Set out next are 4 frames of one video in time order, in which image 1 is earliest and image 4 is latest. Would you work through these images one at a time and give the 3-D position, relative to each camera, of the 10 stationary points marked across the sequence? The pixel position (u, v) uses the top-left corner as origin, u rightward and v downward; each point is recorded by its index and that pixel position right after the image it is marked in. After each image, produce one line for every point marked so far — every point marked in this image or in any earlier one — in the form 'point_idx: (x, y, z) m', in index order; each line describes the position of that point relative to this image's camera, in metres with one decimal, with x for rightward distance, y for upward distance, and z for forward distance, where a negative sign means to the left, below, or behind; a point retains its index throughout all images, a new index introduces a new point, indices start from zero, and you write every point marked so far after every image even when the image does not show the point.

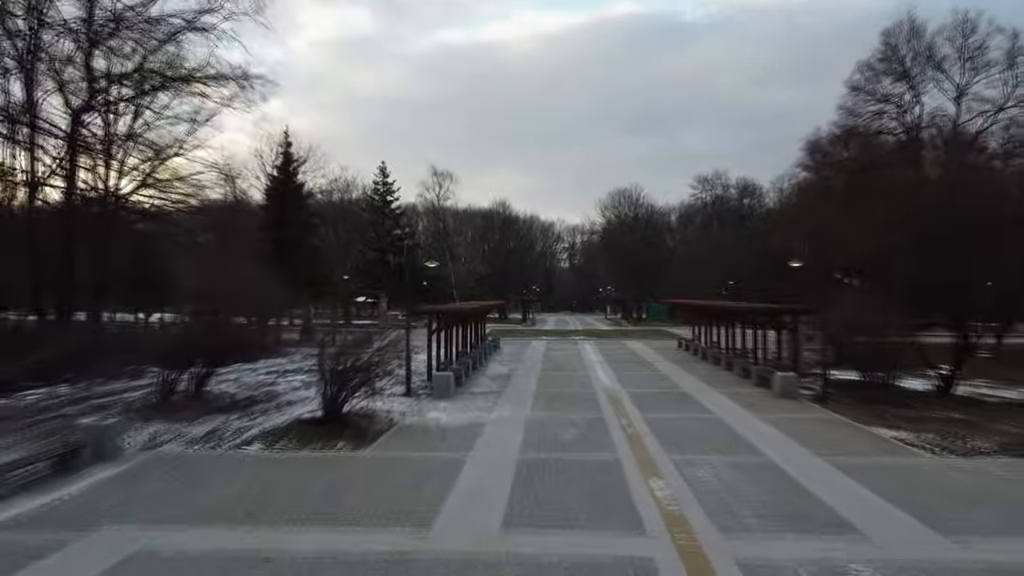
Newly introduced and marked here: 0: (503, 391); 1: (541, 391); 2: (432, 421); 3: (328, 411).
0: (-0.2, -1.8, +14.8) m
1: (+0.5, -1.9, +15.0) m
2: (-1.1, -1.8, +11.4) m
3: (-2.5, -1.6, +11.2) m
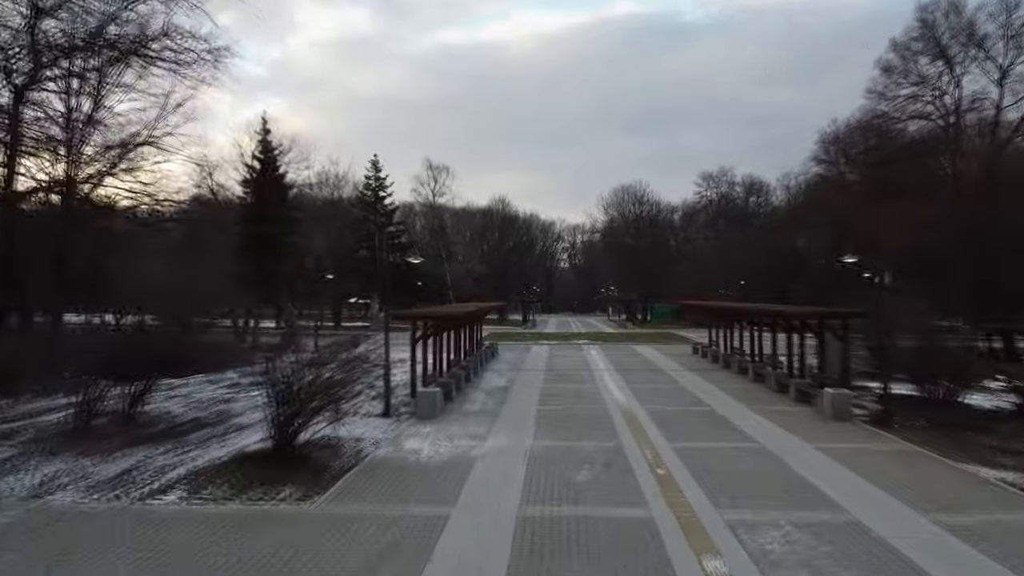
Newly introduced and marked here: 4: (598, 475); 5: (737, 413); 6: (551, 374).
0: (-0.2, -1.8, +12.5) m
1: (+0.5, -1.9, +12.8) m
2: (-1.1, -1.8, +9.2) m
3: (-2.5, -1.6, +9.0) m
4: (+0.9, -1.9, +8.4) m
5: (+3.4, -1.9, +12.7) m
6: (+0.8, -1.9, +18.6) m
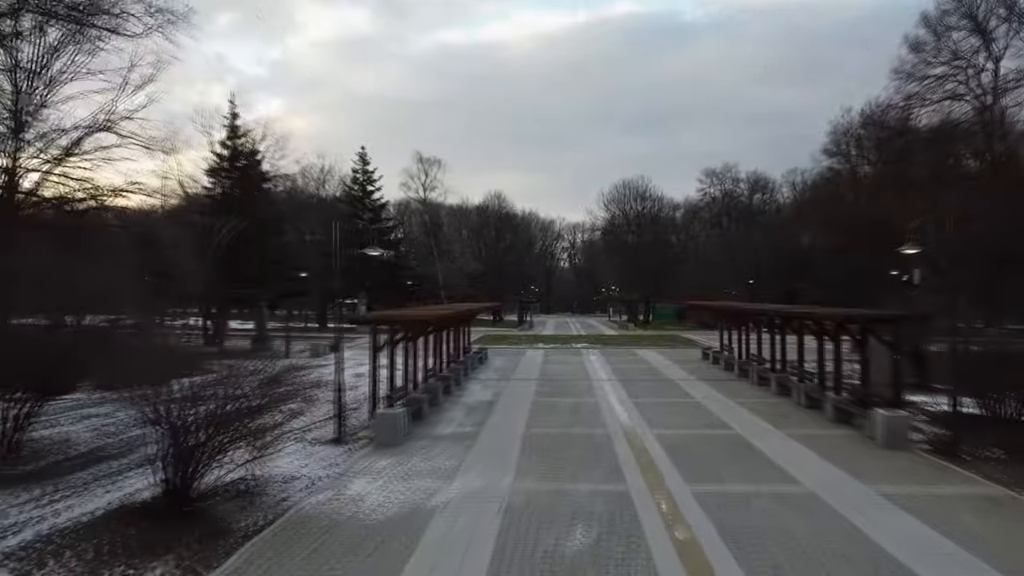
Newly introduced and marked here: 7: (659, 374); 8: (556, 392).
0: (-0.4, -1.8, +10.3) m
1: (+0.3, -1.8, +10.6) m
2: (-1.3, -1.8, +7.0) m
3: (-2.7, -1.6, +6.8) m
4: (+0.6, -1.8, +6.3) m
5: (+3.2, -1.8, +10.5) m
6: (+0.6, -1.9, +16.4) m
7: (+3.2, -1.9, +18.2) m
8: (+0.8, -1.8, +15.0) m
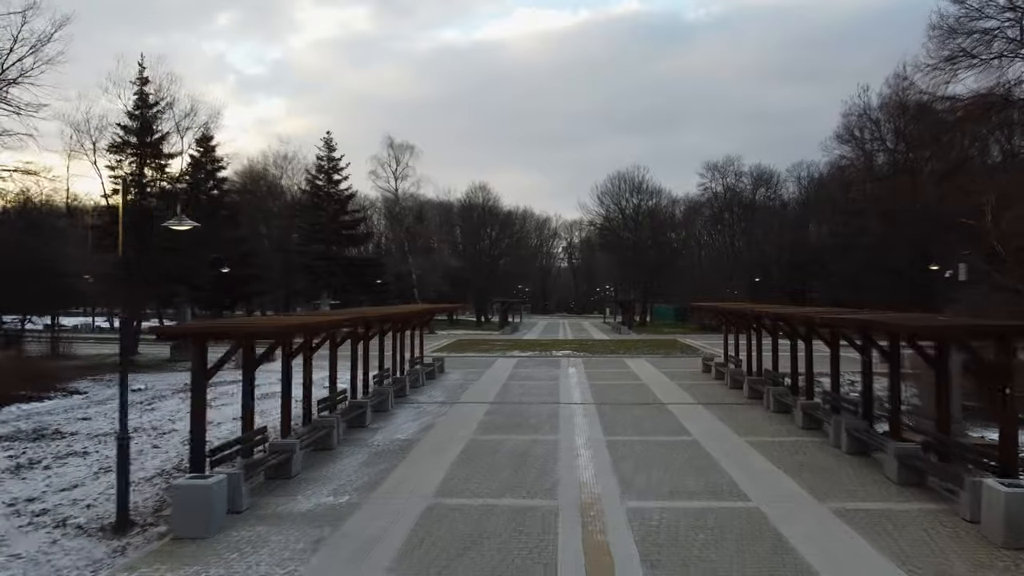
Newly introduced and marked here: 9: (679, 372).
0: (-1.2, -1.7, +6.7) m
1: (-0.6, -1.8, +6.9) m
2: (-2.2, -1.7, +3.3) m
3: (-3.6, -1.6, +3.1) m
4: (-0.2, -1.8, +2.6) m
5: (+2.3, -1.8, +6.8) m
6: (-0.2, -1.8, +12.7) m
7: (+2.4, -1.8, +14.6) m
8: (0.0, -1.8, +11.3) m
9: (+3.7, -1.9, +18.2) m
